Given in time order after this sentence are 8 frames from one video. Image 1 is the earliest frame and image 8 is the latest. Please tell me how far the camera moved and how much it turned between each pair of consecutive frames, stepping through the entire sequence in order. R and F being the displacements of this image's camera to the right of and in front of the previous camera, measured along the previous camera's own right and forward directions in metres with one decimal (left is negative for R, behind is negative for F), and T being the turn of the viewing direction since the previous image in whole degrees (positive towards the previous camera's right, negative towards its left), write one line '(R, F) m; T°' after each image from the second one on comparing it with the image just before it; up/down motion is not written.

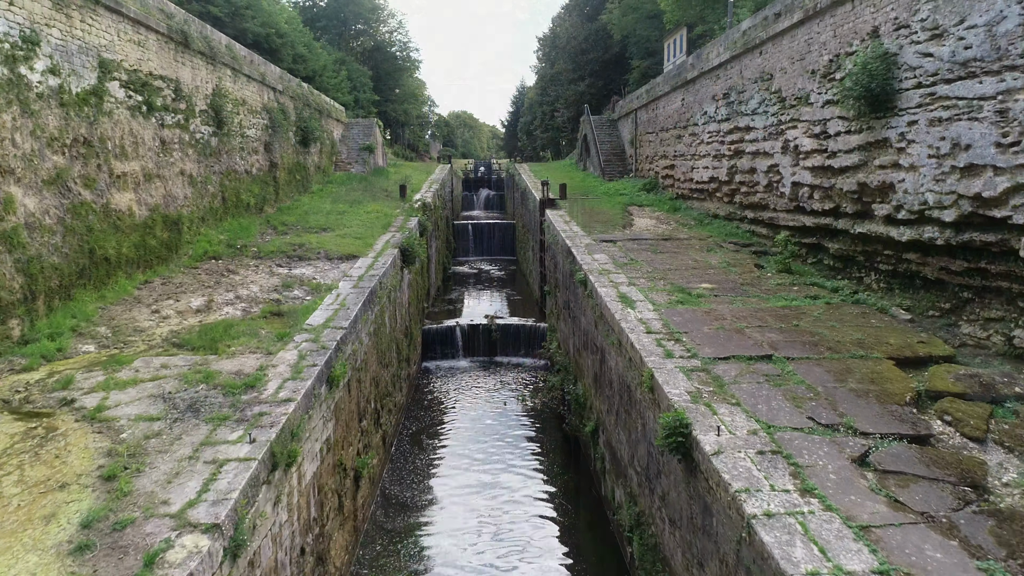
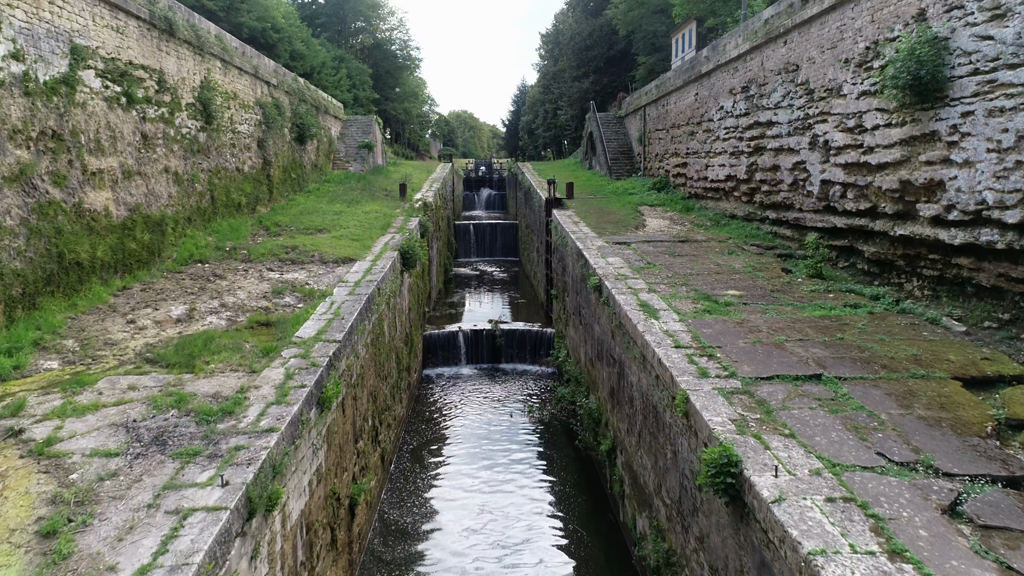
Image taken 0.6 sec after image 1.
(-0.1, +0.5) m; 0°
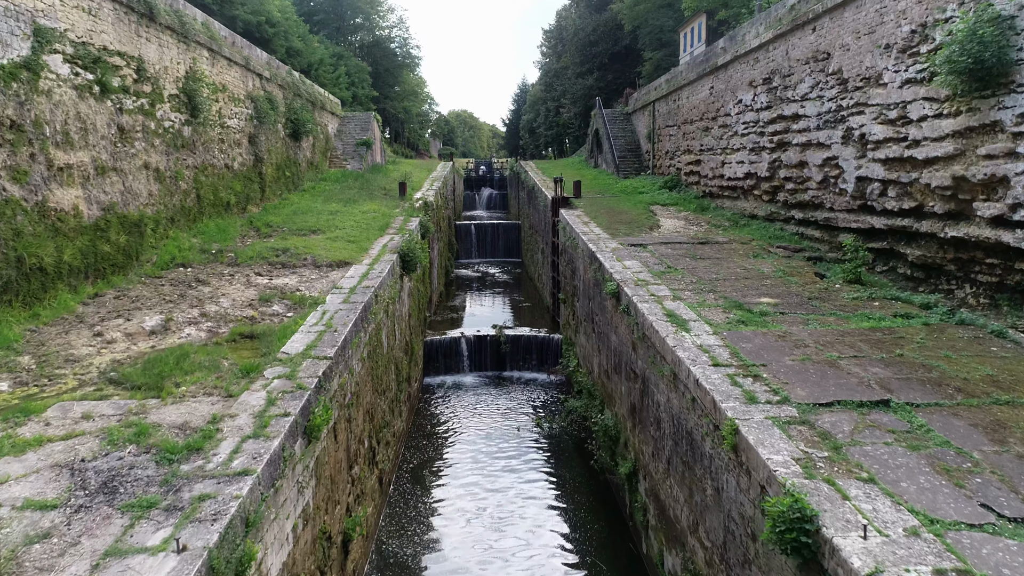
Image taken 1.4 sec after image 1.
(-0.1, +0.6) m; 0°
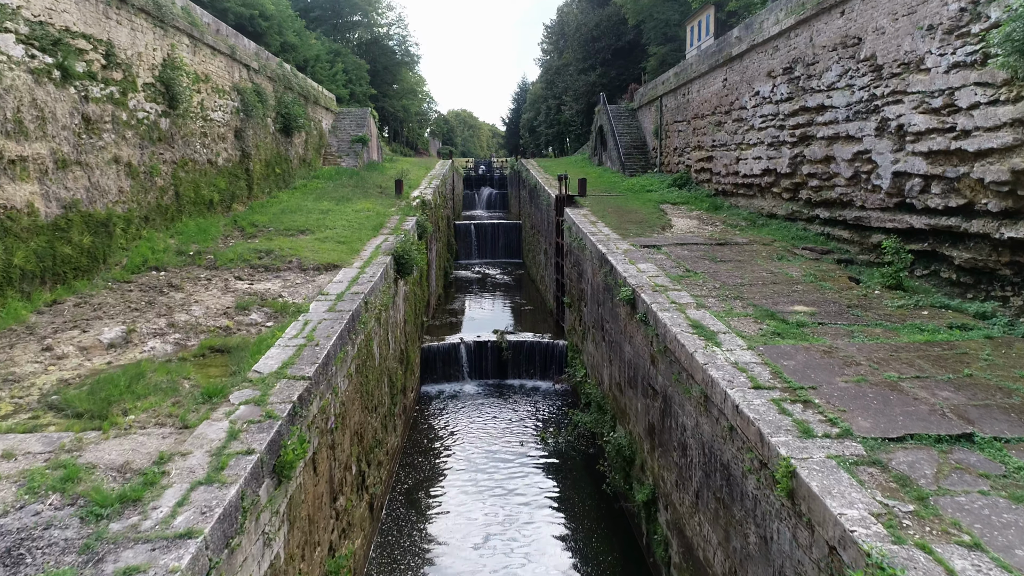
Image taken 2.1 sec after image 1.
(0.0, +0.6) m; 0°
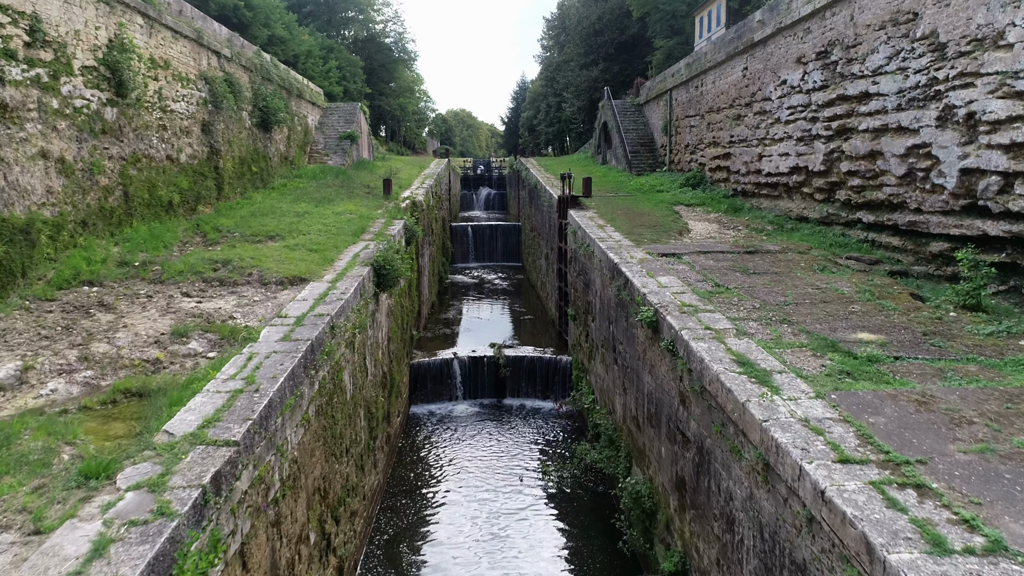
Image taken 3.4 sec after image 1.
(0.0, +0.9) m; 0°
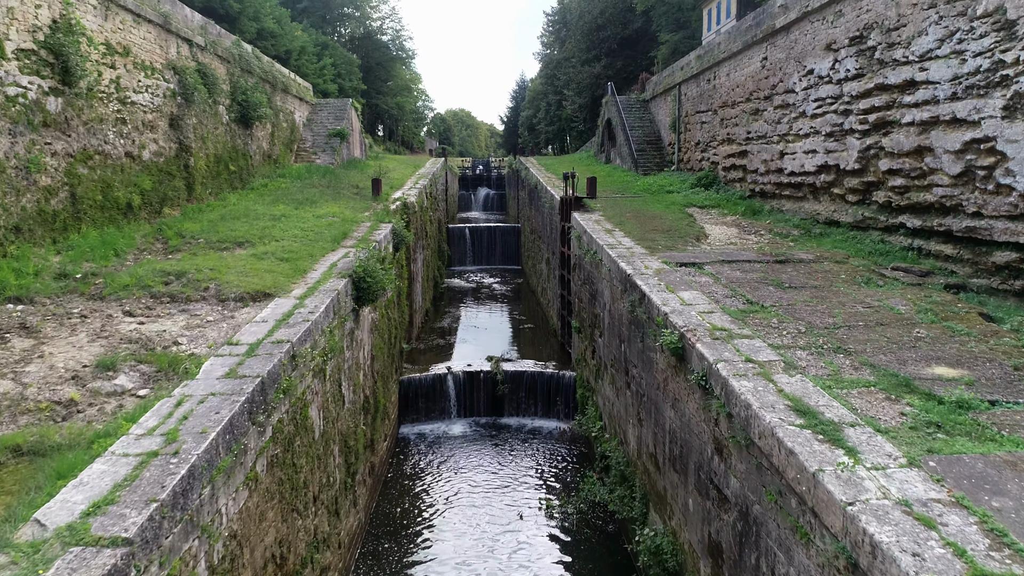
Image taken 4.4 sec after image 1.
(0.0, +0.7) m; 0°
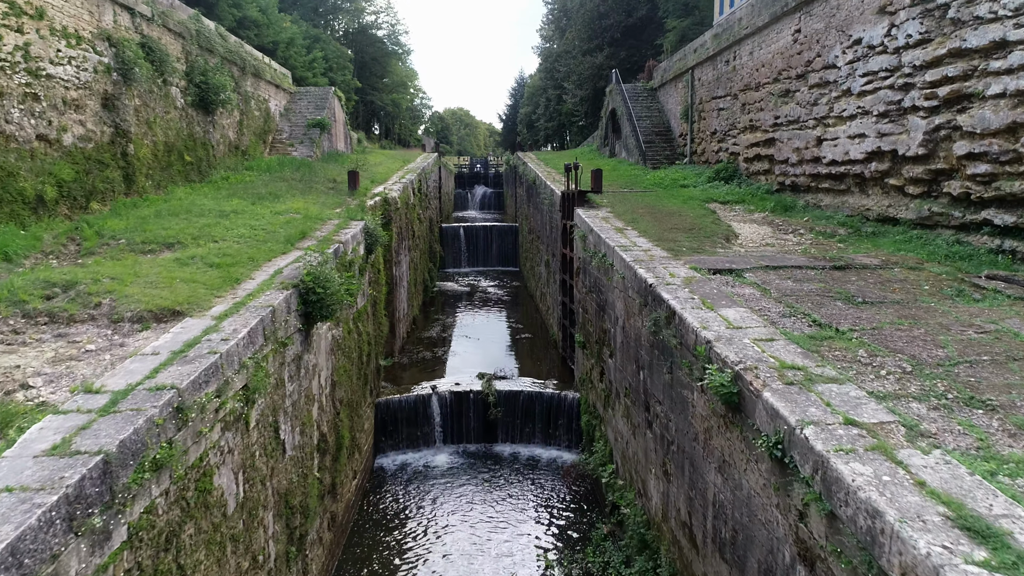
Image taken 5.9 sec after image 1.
(+0.1, +1.1) m; 0°
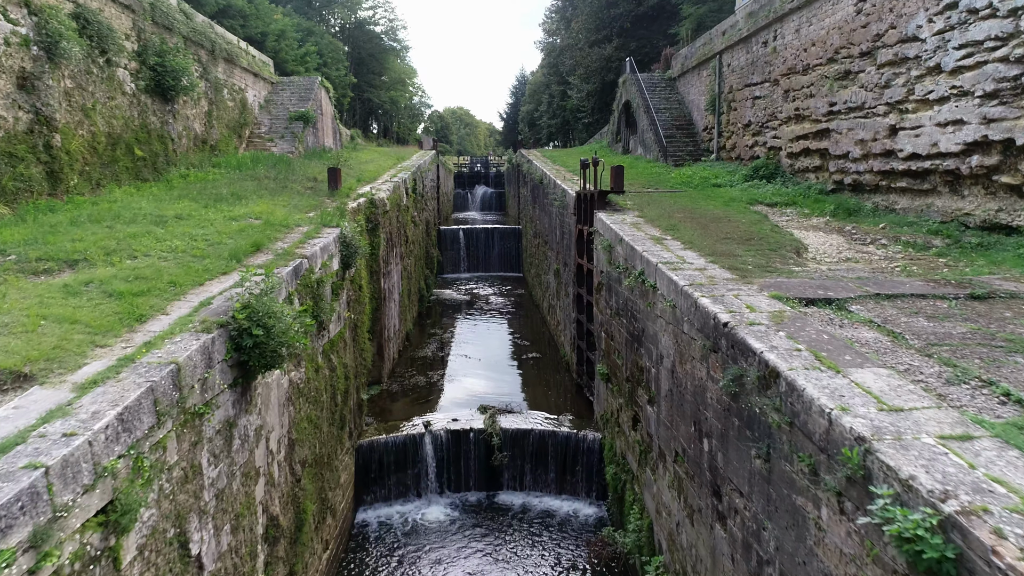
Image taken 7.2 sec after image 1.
(-0.1, +1.2) m; 0°
